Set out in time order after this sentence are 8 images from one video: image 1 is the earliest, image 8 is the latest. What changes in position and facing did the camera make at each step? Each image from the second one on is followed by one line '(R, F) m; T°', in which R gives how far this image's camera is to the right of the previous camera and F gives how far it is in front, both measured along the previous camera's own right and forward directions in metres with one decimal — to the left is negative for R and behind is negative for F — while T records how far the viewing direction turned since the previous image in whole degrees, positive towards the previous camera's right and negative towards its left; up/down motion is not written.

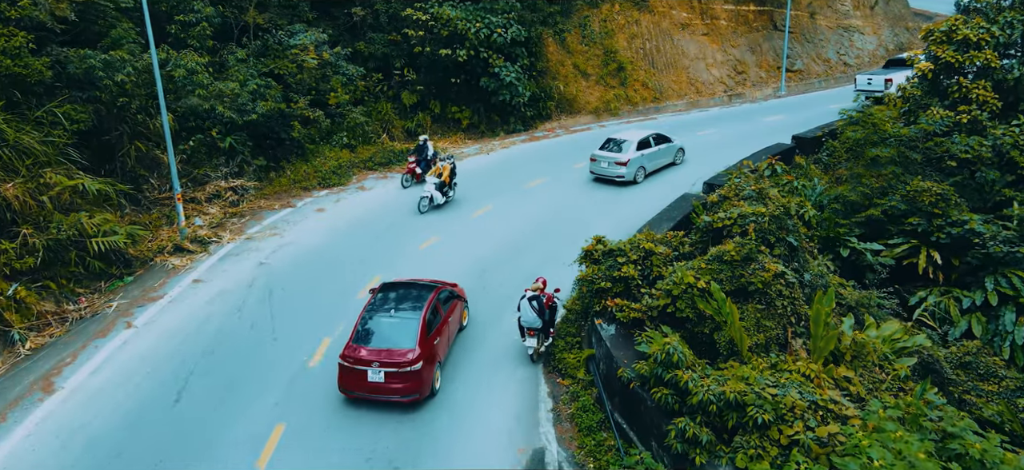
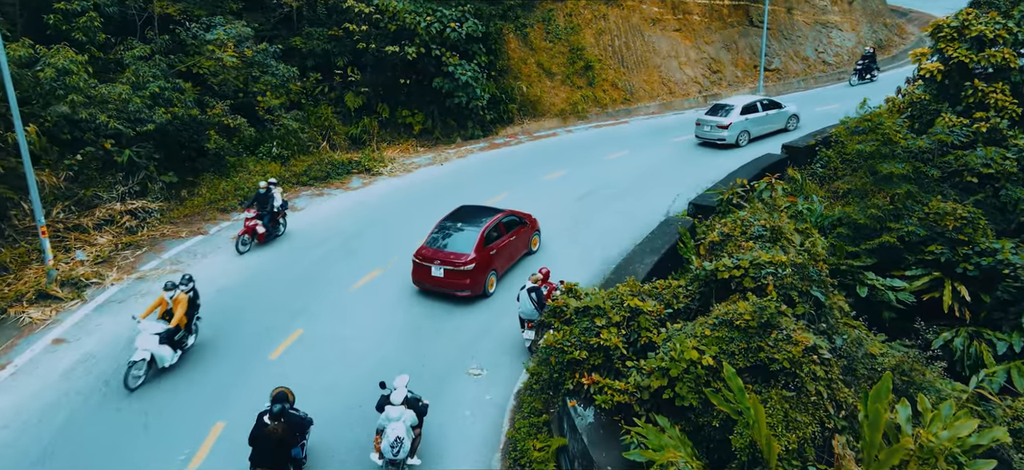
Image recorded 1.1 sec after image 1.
(+0.2, +1.8) m; +3°
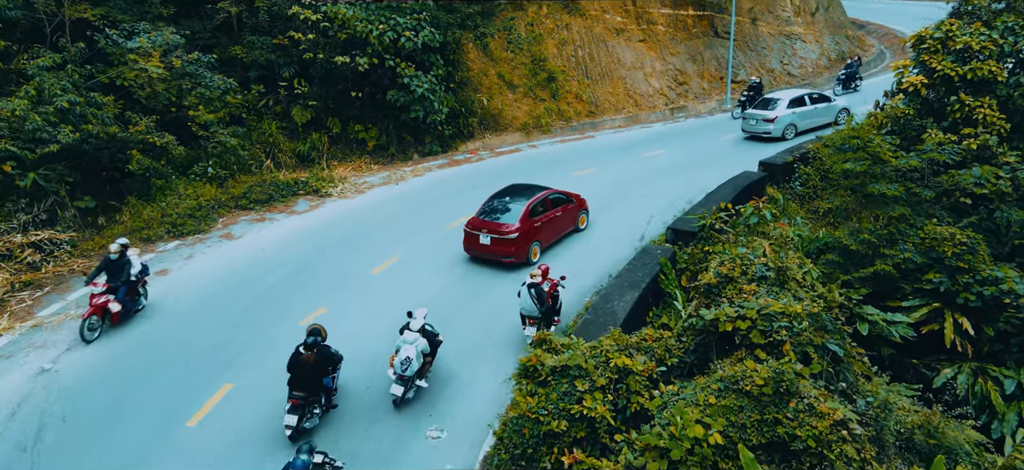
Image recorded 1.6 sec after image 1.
(0.0, +1.0) m; +4°
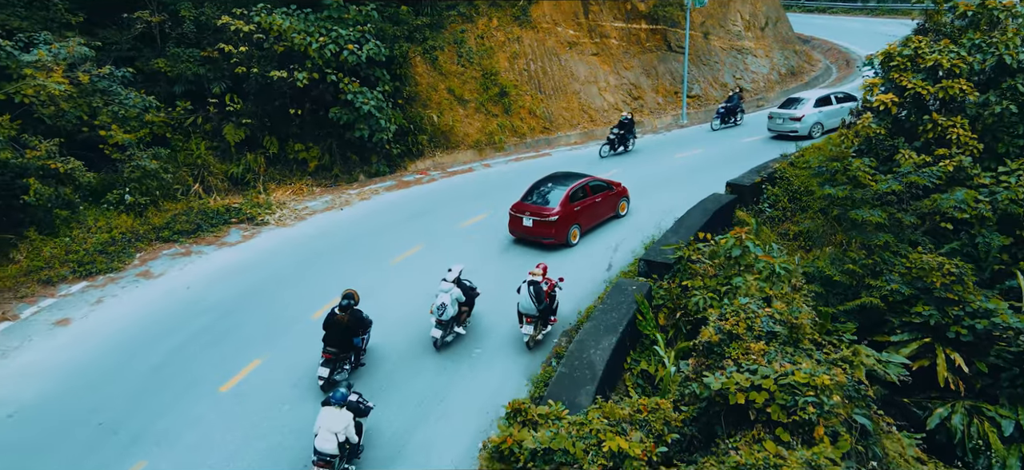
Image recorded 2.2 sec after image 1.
(-0.1, +0.9) m; +5°
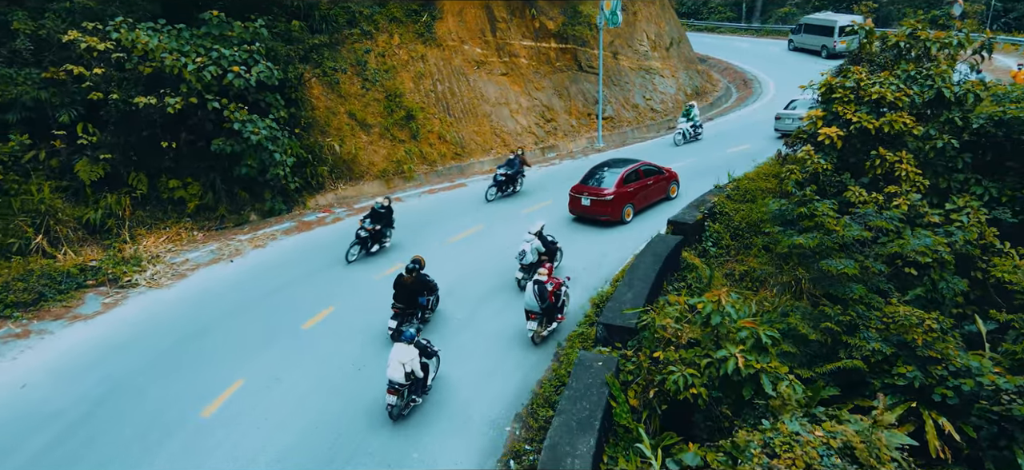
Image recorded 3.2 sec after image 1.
(-0.4, +1.3) m; +10°
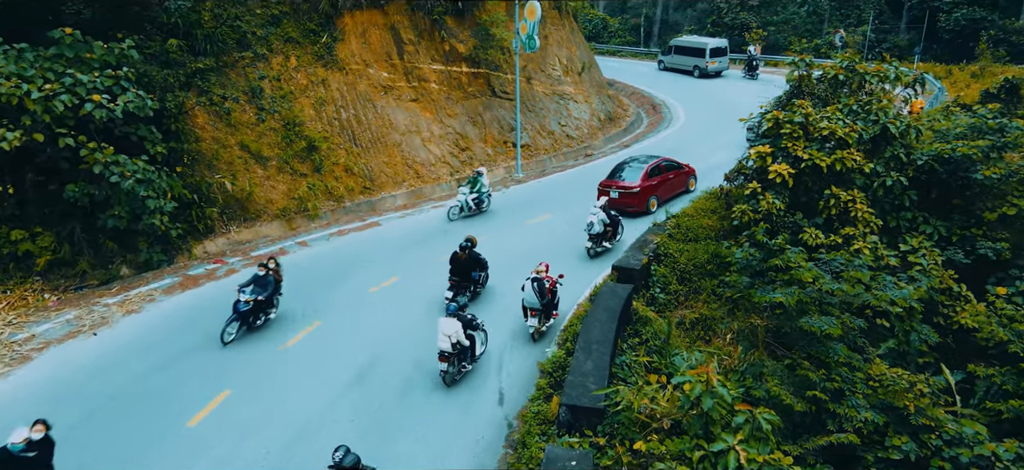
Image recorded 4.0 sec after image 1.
(-0.4, +1.2) m; +9°
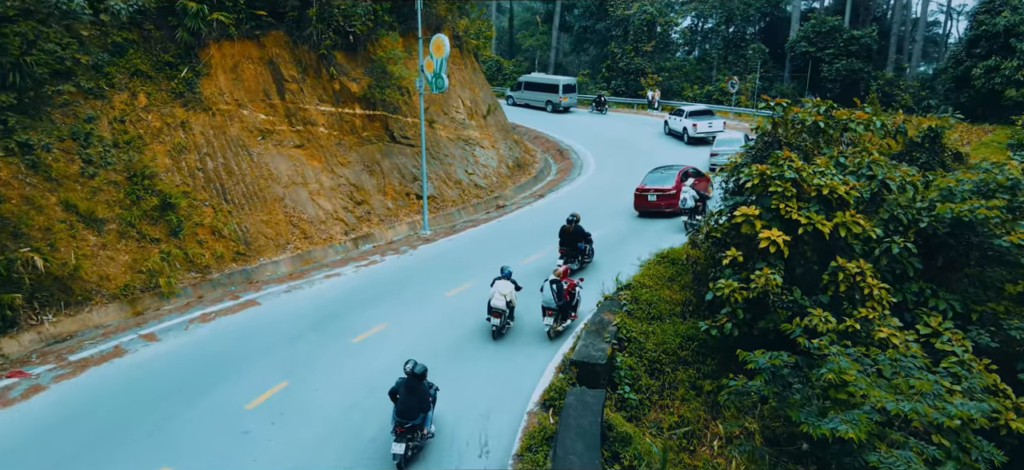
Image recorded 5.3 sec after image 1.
(-0.4, +2.2) m; +11°
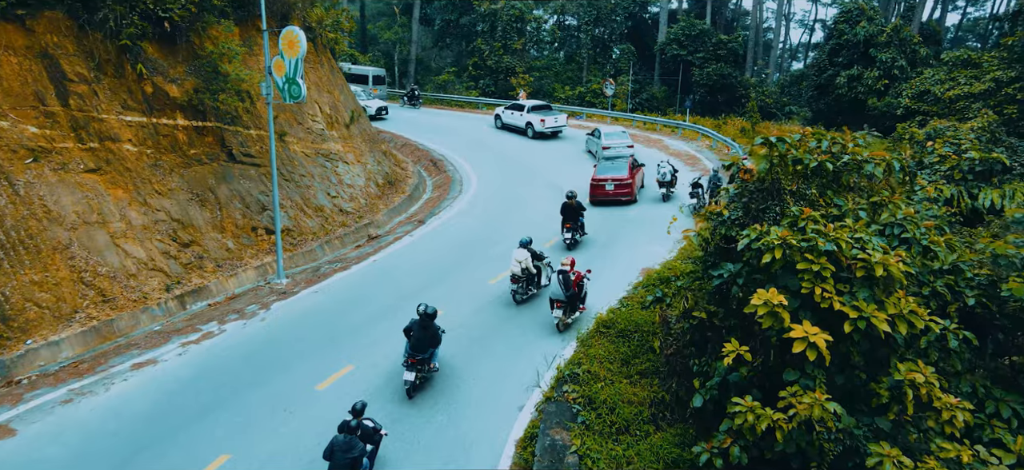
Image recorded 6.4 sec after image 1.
(-0.4, +2.7) m; +13°
